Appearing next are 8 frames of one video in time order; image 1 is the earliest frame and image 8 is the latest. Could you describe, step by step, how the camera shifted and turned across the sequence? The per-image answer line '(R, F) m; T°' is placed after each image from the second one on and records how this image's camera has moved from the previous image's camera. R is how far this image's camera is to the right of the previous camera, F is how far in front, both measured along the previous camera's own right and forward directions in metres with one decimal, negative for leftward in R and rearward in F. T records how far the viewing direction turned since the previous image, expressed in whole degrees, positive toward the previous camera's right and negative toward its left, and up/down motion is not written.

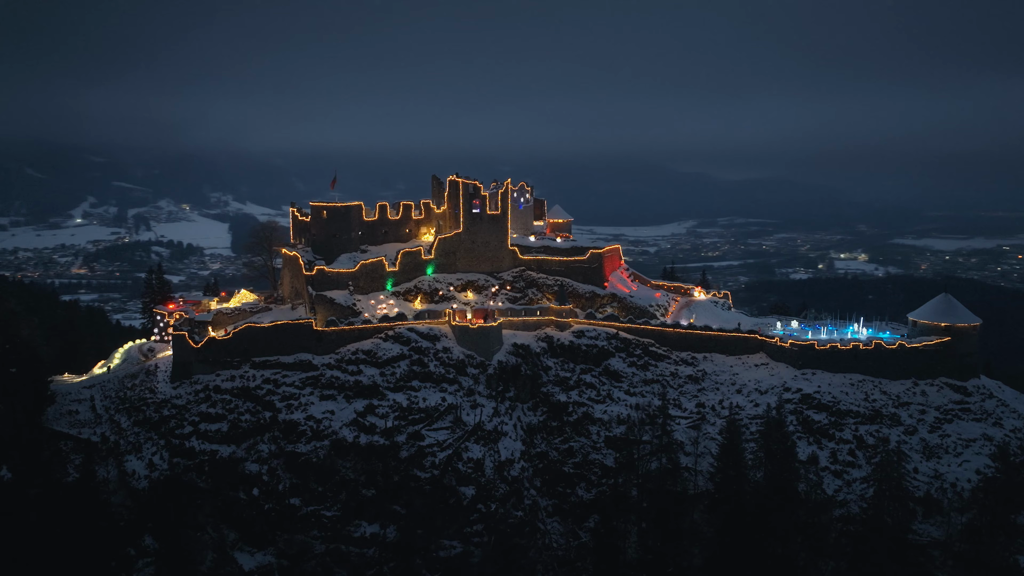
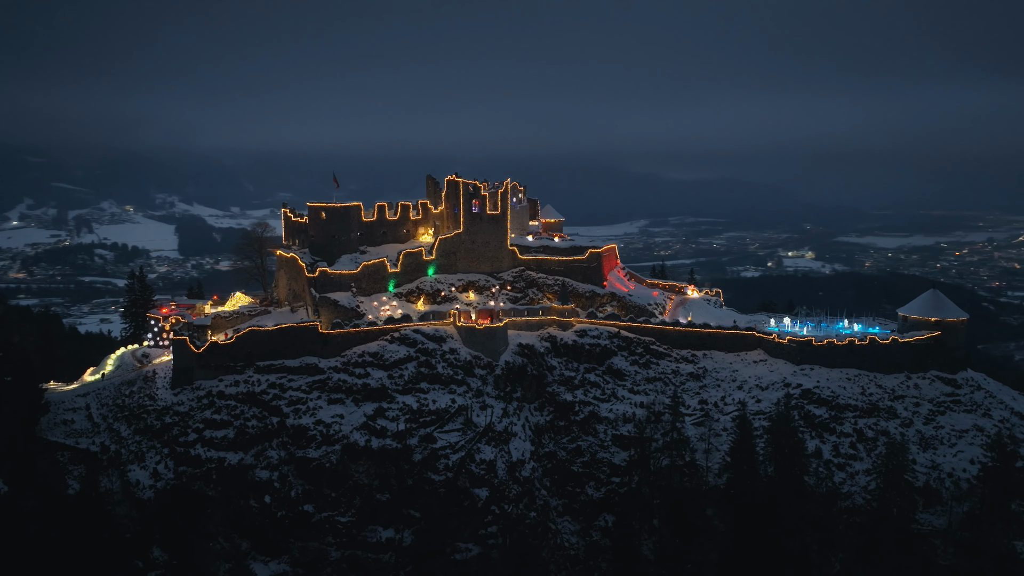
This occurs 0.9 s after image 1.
(-1.9, +0.2) m; +3°
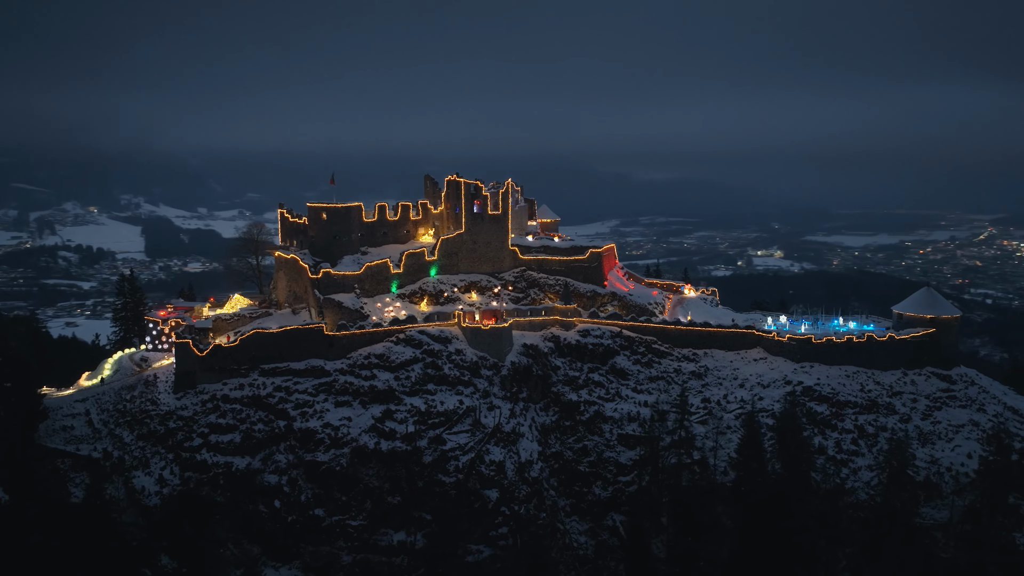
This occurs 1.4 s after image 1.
(-1.2, +0.1) m; +2°
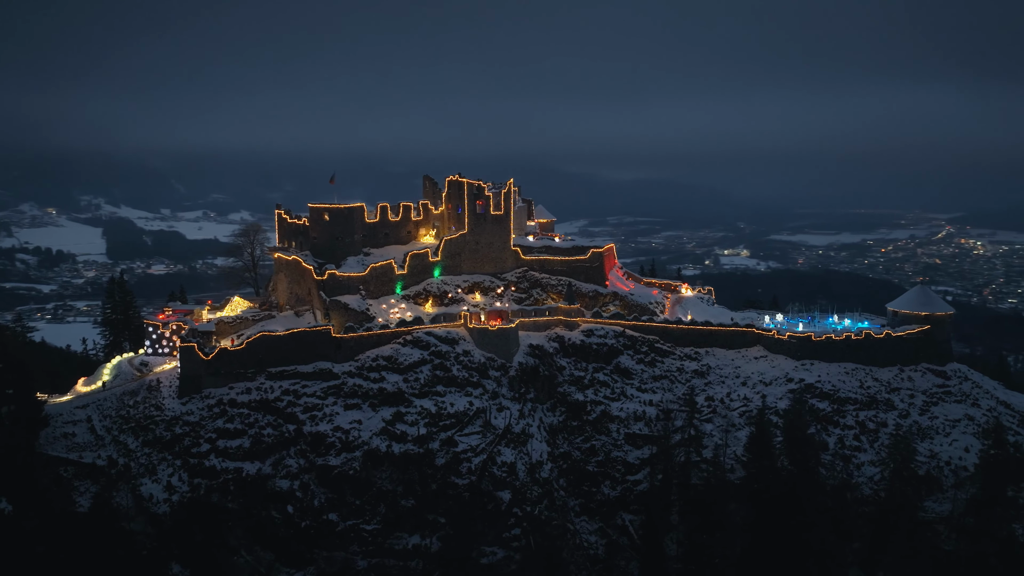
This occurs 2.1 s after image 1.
(-1.4, +0.1) m; +2°
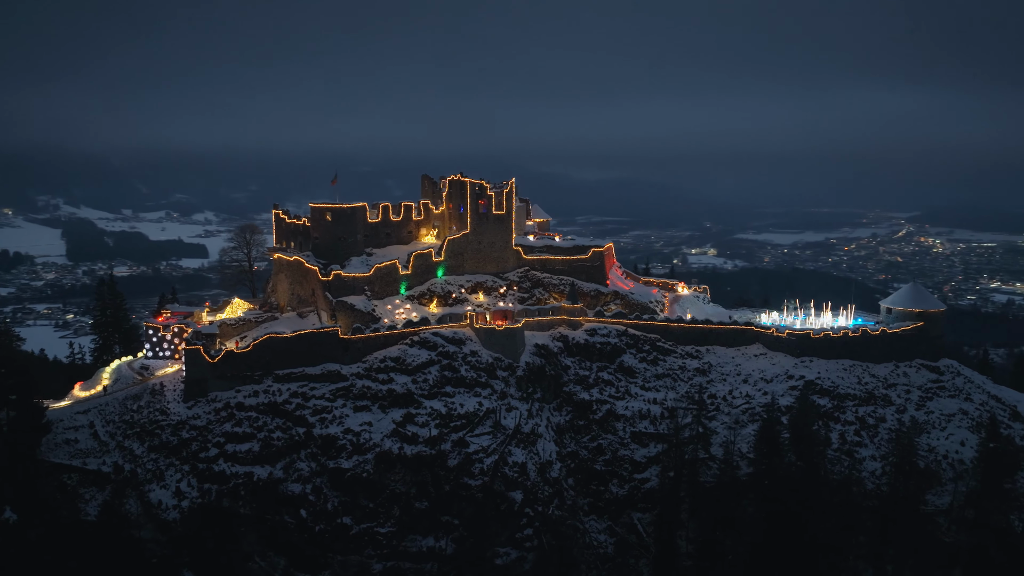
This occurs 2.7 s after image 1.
(-1.4, +0.1) m; +2°
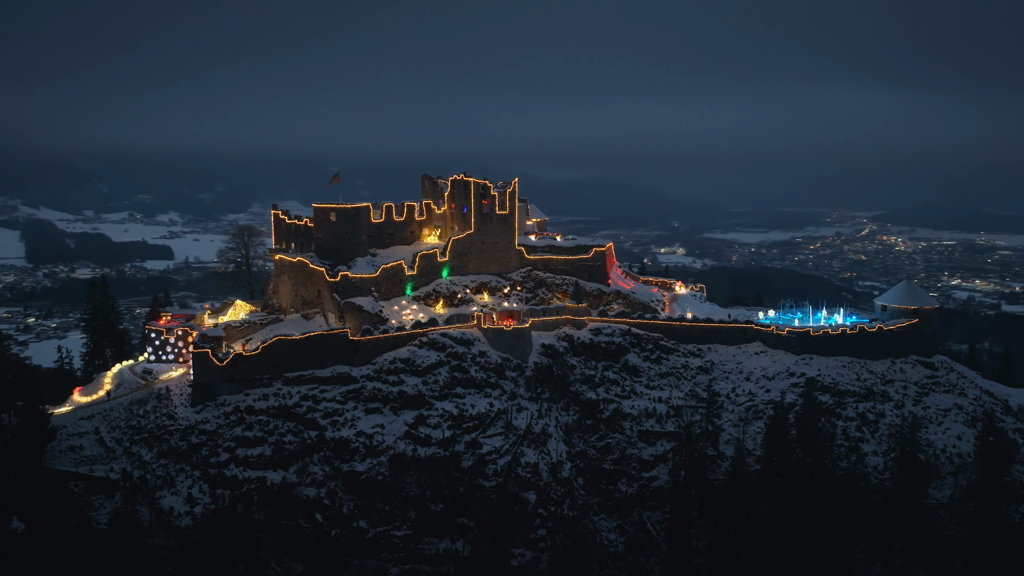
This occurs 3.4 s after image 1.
(-1.4, +0.1) m; +2°
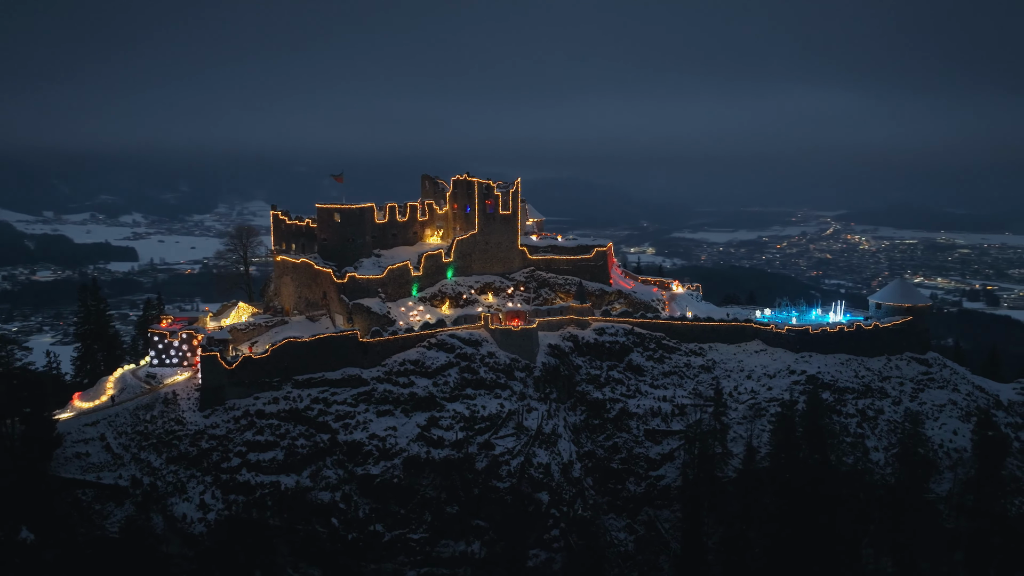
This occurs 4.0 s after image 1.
(-1.4, +0.1) m; +2°
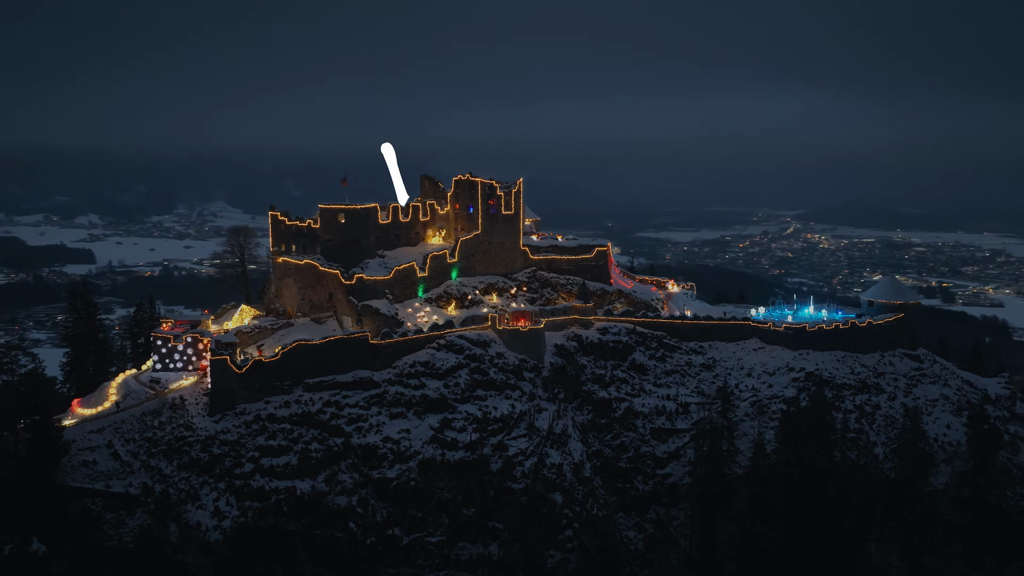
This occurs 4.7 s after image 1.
(-1.5, +0.1) m; +2°
